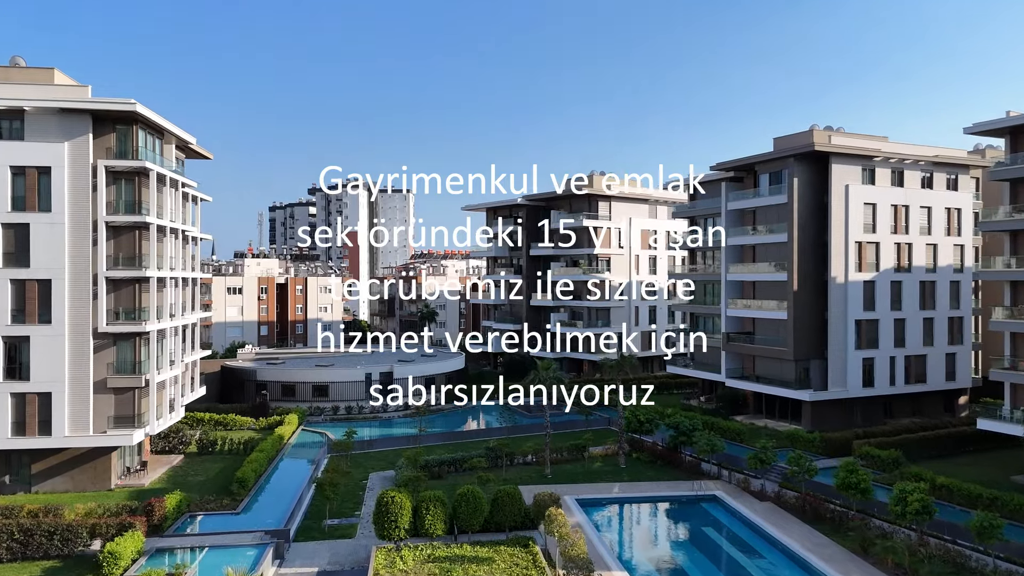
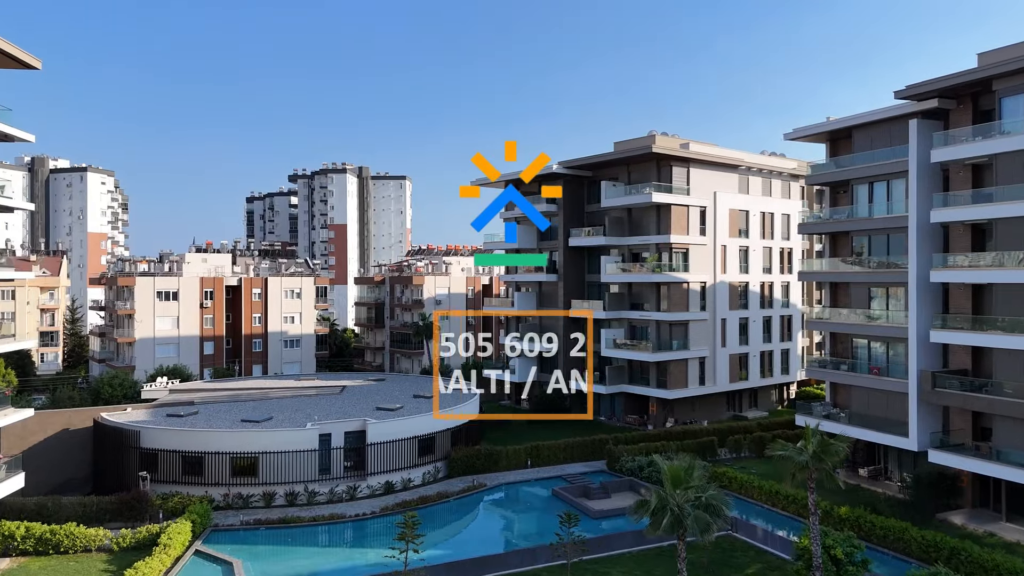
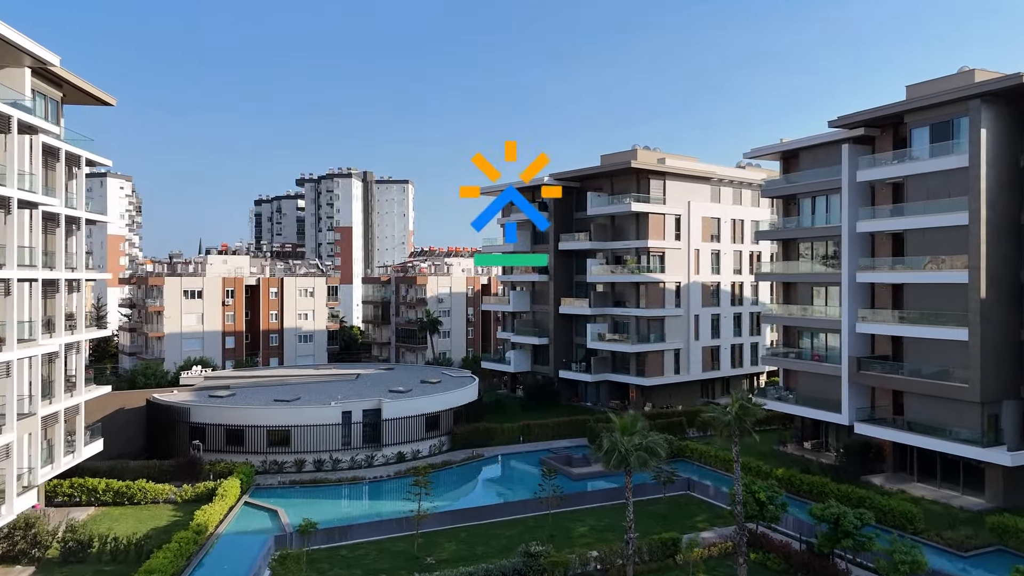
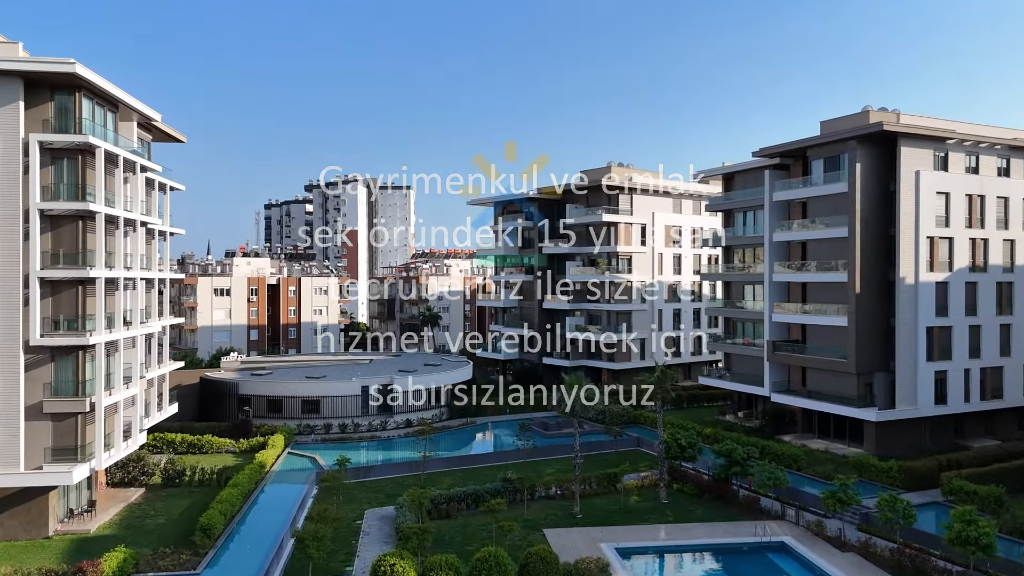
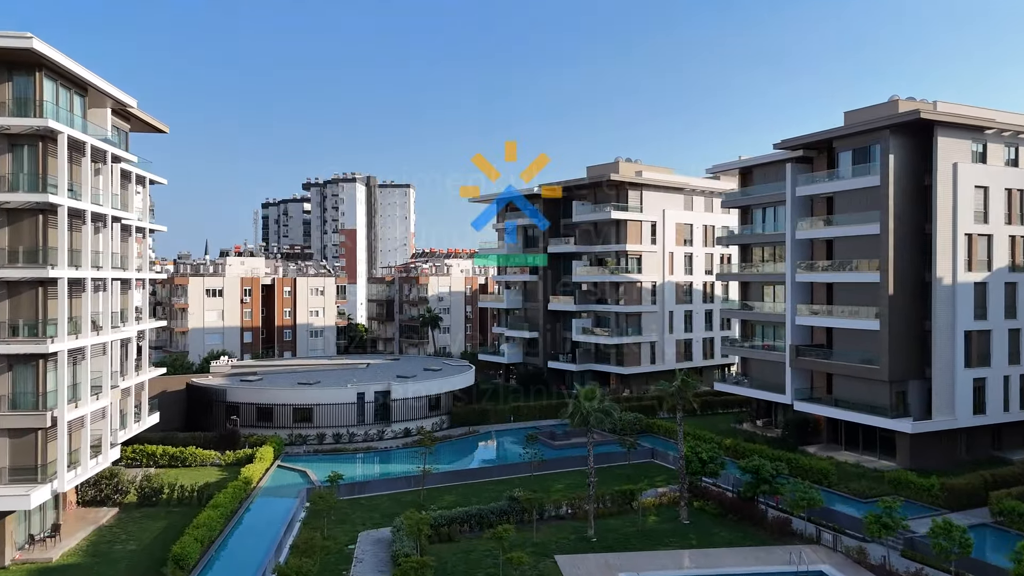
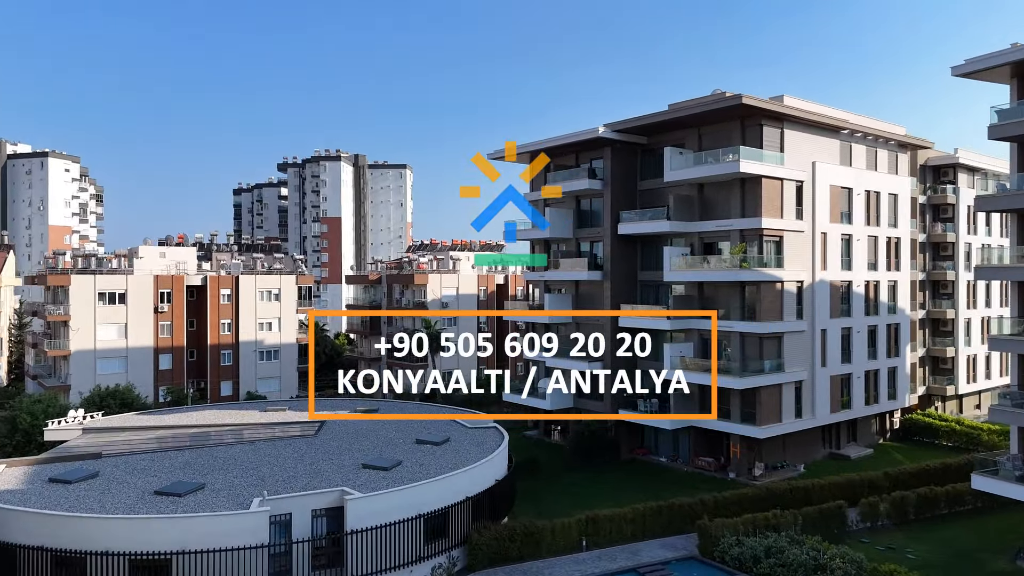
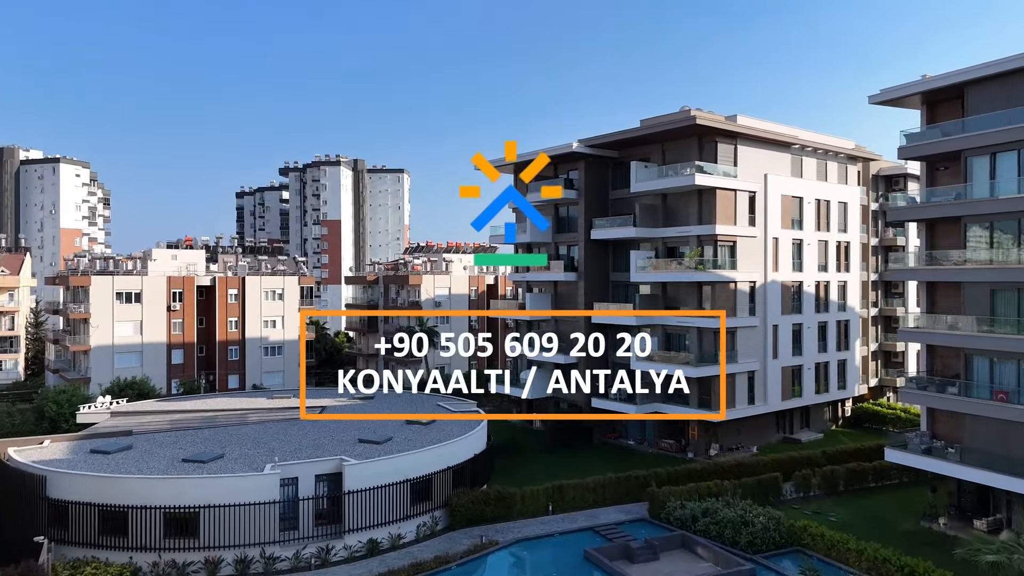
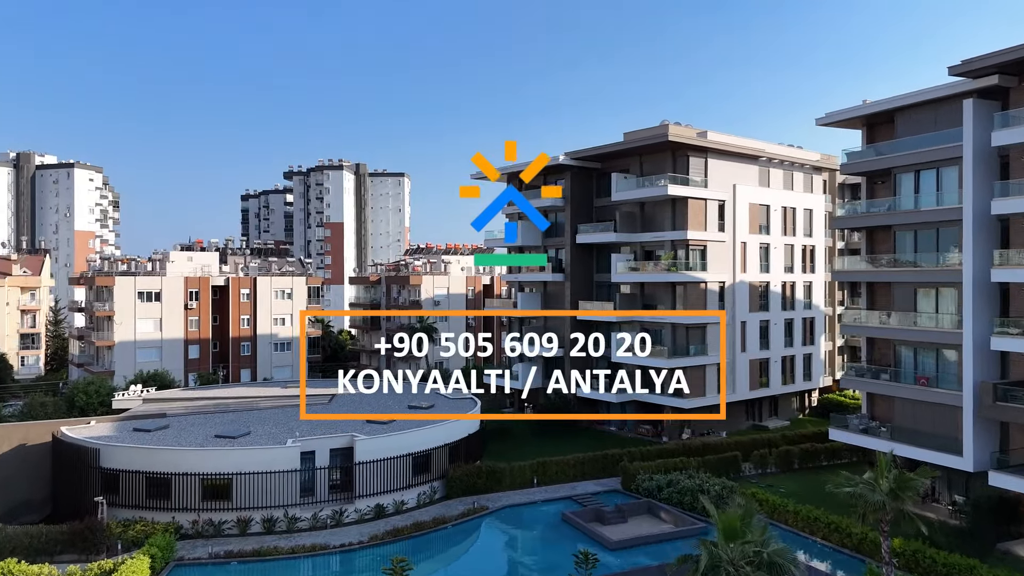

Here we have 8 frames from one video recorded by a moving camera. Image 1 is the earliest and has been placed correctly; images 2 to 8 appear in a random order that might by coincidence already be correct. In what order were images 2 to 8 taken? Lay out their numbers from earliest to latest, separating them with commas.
4, 5, 3, 2, 8, 7, 6
